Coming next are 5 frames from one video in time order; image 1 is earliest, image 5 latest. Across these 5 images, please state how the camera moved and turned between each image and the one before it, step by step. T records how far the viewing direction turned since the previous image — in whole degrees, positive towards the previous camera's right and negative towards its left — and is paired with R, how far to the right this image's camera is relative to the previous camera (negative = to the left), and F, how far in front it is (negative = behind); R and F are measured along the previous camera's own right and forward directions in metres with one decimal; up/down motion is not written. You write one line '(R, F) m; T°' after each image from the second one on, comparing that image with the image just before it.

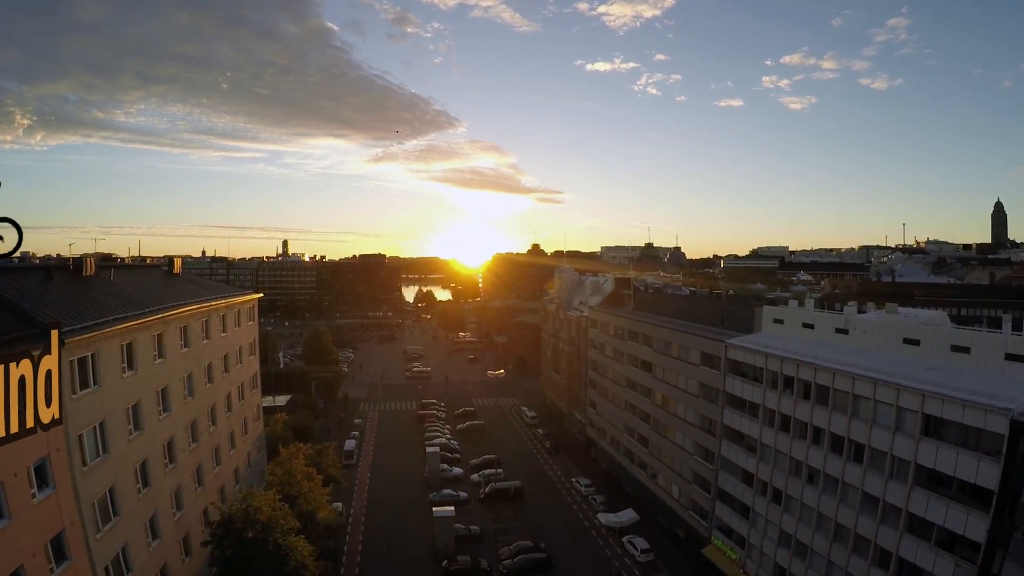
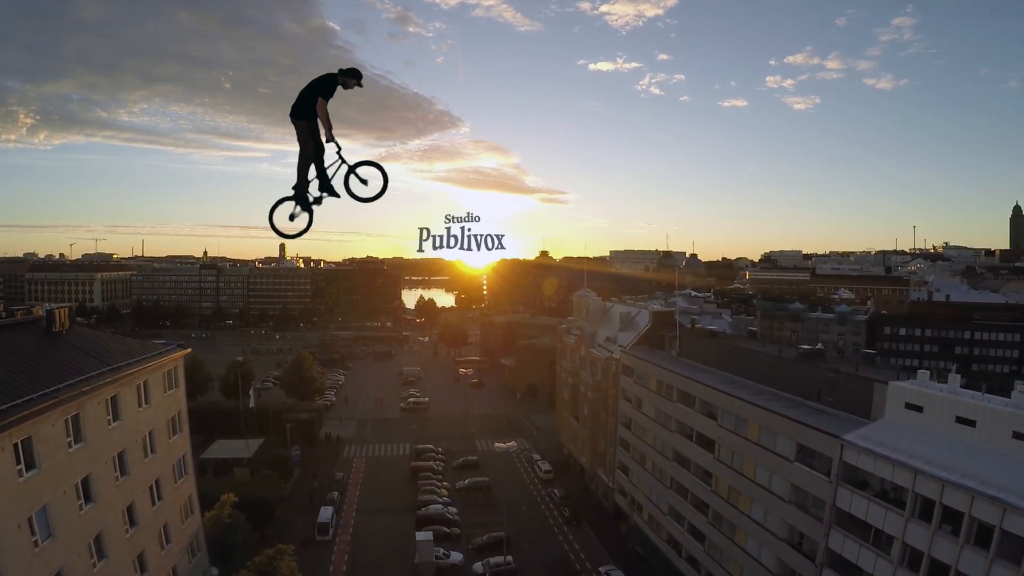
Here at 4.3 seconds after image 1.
(-0.4, +5.9) m; 0°
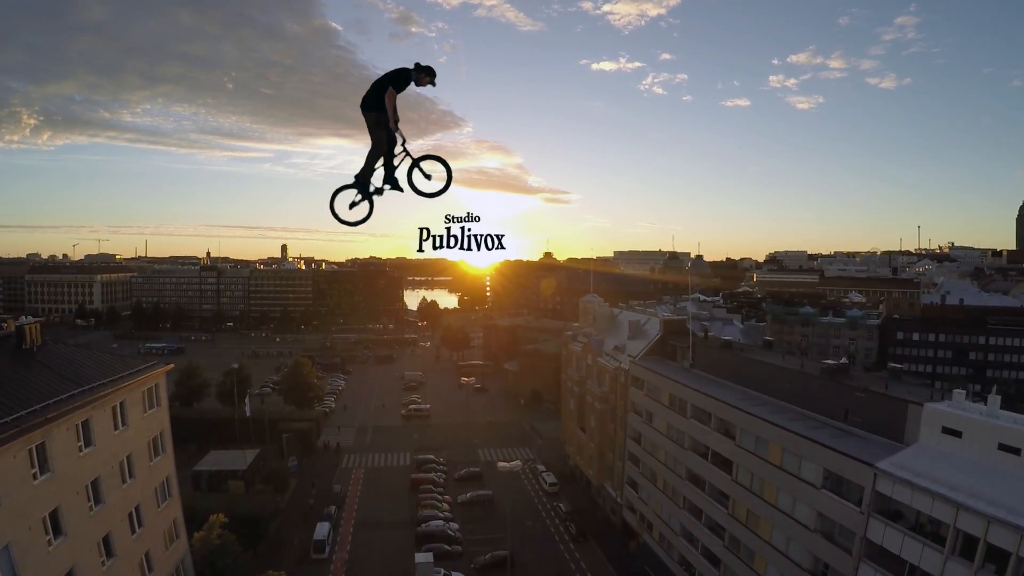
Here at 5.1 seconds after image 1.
(-0.1, +1.1) m; 0°
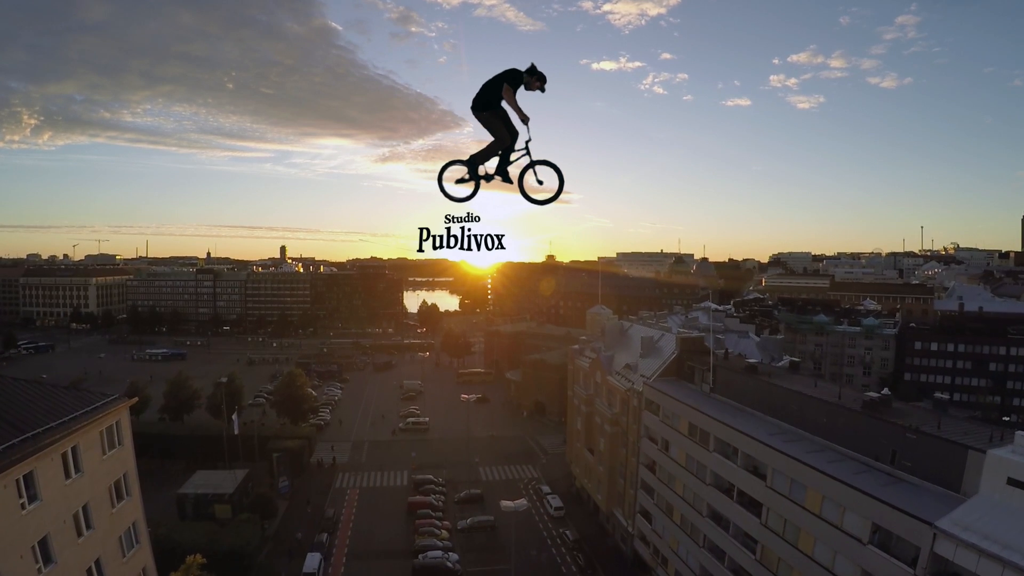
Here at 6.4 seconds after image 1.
(-0.1, +1.7) m; 0°
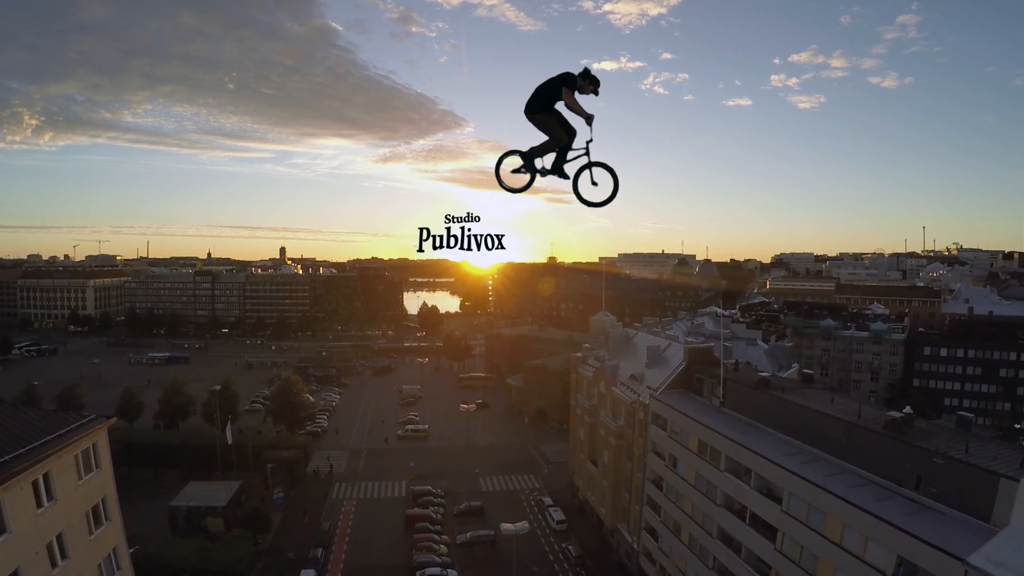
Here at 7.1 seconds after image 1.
(0.0, +0.8) m; 0°
